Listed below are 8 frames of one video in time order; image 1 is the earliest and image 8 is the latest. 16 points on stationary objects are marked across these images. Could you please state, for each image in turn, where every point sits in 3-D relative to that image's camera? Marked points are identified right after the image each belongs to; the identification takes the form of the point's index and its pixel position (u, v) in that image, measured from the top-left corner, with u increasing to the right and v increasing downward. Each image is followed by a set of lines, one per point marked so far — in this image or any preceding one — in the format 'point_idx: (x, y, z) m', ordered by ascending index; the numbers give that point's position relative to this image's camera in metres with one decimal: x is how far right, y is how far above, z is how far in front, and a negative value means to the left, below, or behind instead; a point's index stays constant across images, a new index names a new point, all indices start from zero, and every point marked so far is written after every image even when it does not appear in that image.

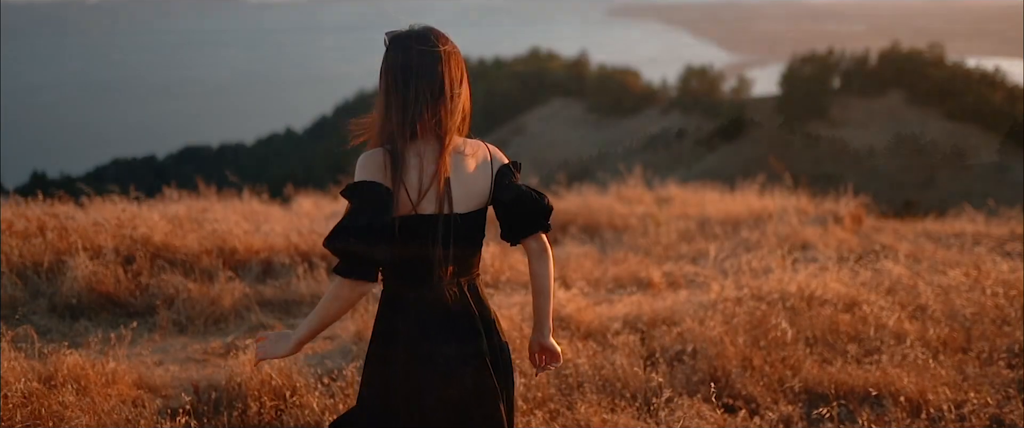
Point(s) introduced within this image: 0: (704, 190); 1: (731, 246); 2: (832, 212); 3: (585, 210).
0: (+2.7, +0.3, +12.2) m
1: (+1.9, -0.3, +7.2) m
2: (+3.2, 0.0, +8.7) m
3: (+0.8, +0.1, +8.8) m
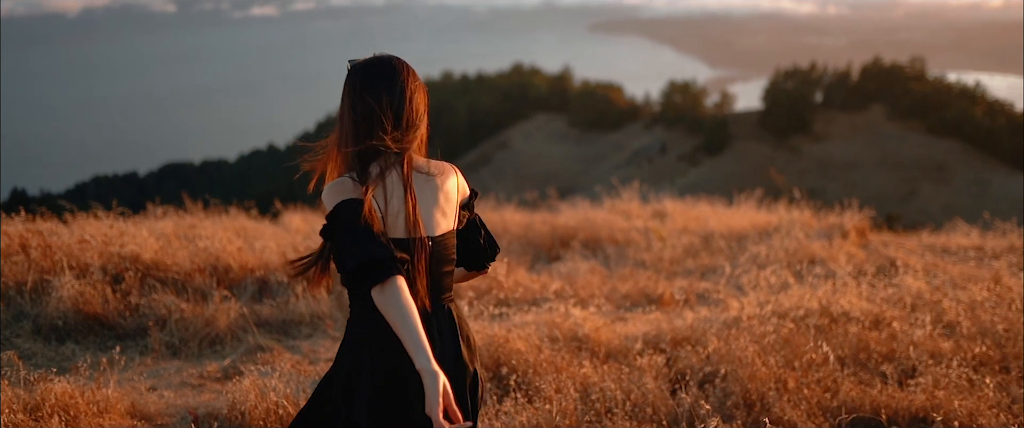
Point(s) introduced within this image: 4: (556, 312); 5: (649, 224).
0: (+2.6, +0.1, +12.0) m
1: (+1.9, -0.4, +7.1) m
2: (+3.2, -0.1, +8.6) m
3: (+0.7, -0.1, +8.6) m
4: (+0.3, -0.6, +5.2) m
5: (+1.5, -0.1, +9.5) m
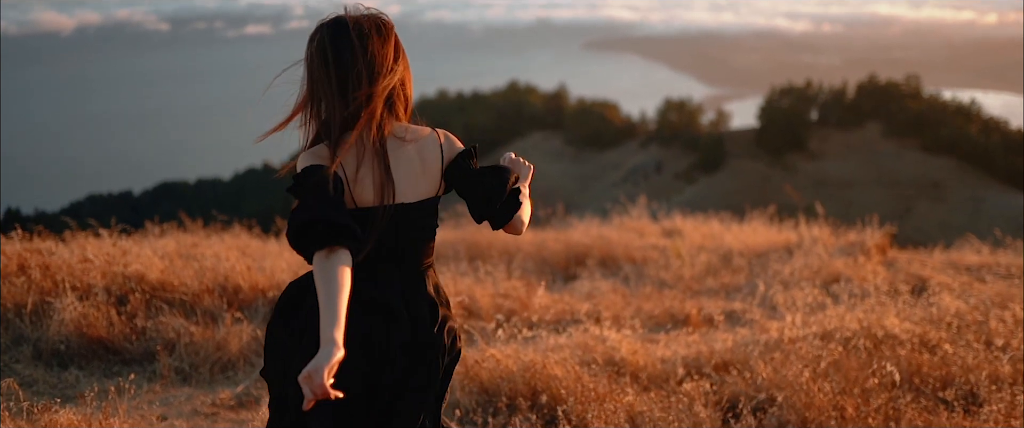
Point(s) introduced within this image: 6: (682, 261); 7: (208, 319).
0: (+2.7, -0.1, +11.8) m
1: (+2.0, -0.5, +6.8) m
2: (+3.3, -0.3, +8.4) m
3: (+0.9, -0.3, +8.4) m
4: (+0.4, -0.7, +5.0) m
5: (+1.6, -0.3, +9.3) m
6: (+1.6, -0.4, +7.8) m
7: (-2.0, -0.7, +5.6) m
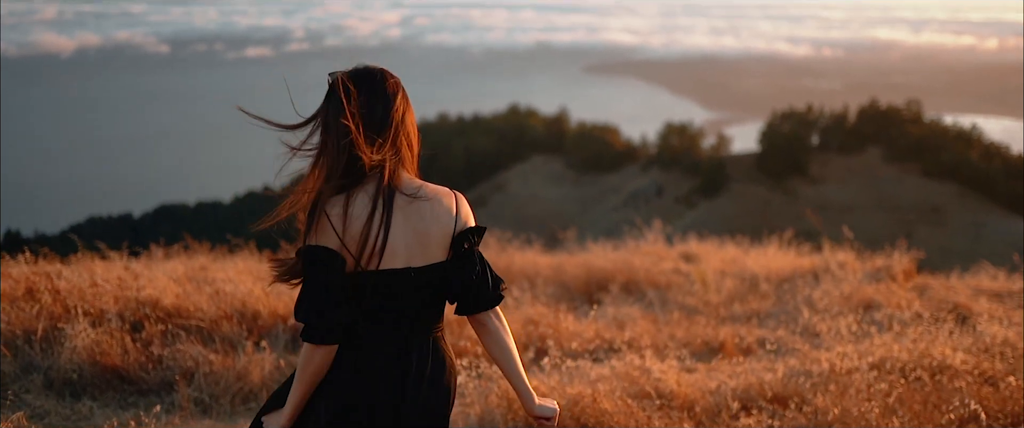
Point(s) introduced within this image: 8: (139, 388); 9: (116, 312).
0: (+2.9, -0.4, +11.6) m
1: (+2.2, -0.7, +6.6) m
2: (+3.5, -0.5, +8.1) m
3: (+1.0, -0.5, +8.1) m
4: (+0.6, -0.8, +4.8) m
5: (+1.8, -0.5, +9.1) m
6: (+1.7, -0.6, +7.6) m
7: (-1.8, -0.8, +5.4) m
8: (-2.1, -1.0, +4.9) m
9: (-2.5, -0.6, +5.5) m
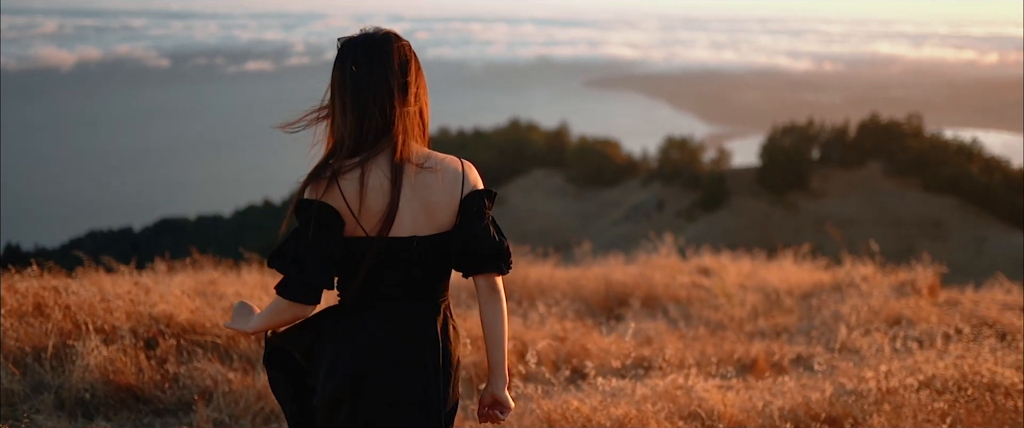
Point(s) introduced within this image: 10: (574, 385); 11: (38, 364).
0: (+3.0, -0.6, +11.4) m
1: (+2.3, -0.8, +6.4) m
2: (+3.7, -0.6, +8.0) m
3: (+1.2, -0.6, +8.0) m
4: (+0.8, -0.9, +4.6) m
5: (+1.9, -0.7, +8.9) m
6: (+1.9, -0.7, +7.4) m
7: (-1.6, -0.9, +5.2) m
8: (-2.0, -1.1, +4.7) m
9: (-2.4, -0.7, +5.3) m
10: (+0.3, -0.9, +4.7) m
11: (-2.7, -0.9, +4.9) m
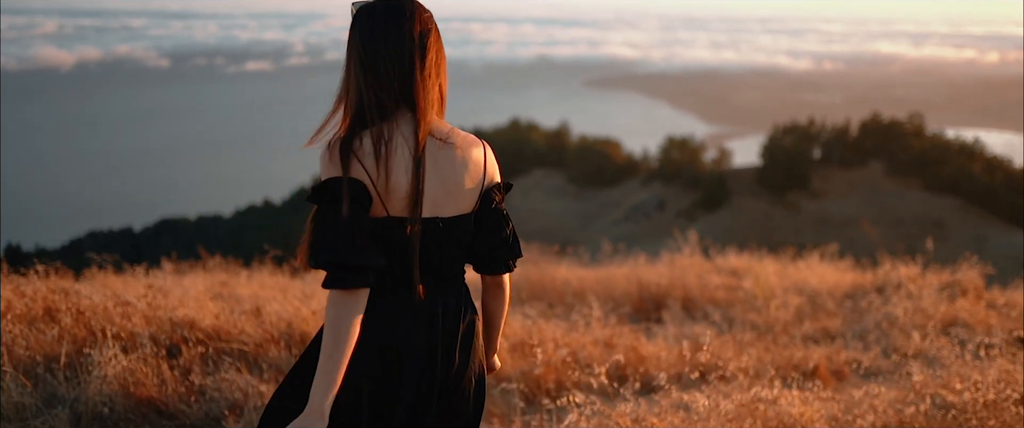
0: (+3.2, -0.6, +11.0) m
1: (+2.6, -0.8, +6.1) m
2: (+3.9, -0.6, +7.6) m
3: (+1.4, -0.6, +7.6) m
4: (+1.0, -0.9, +4.2) m
5: (+2.2, -0.7, +8.5) m
6: (+2.1, -0.7, +7.0) m
7: (-1.4, -0.9, +4.8) m
8: (-1.7, -1.0, +4.4) m
9: (-2.1, -0.7, +4.9) m
10: (+0.6, -0.9, +4.4) m
11: (-2.4, -0.8, +4.5) m
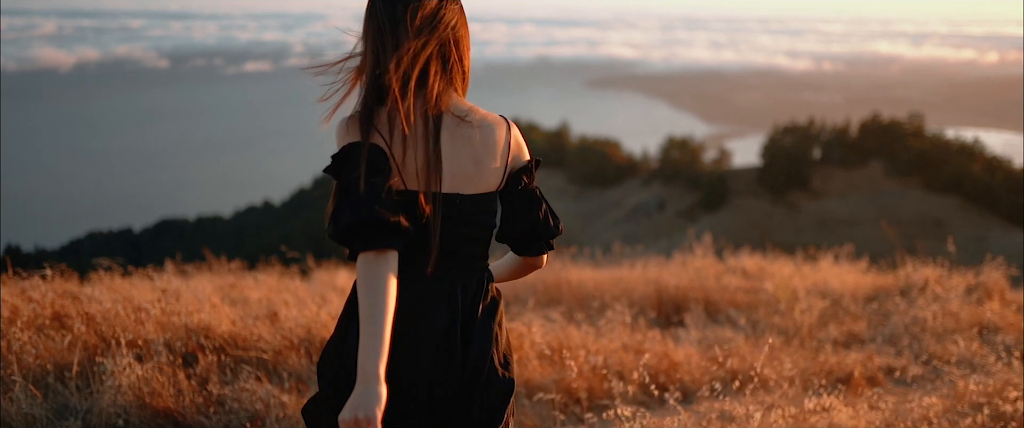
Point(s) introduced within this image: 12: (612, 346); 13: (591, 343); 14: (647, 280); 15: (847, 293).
0: (+3.4, -0.6, +10.9) m
1: (+2.7, -0.8, +5.9) m
2: (+4.1, -0.6, +7.5) m
3: (+1.6, -0.6, +7.4) m
4: (+1.2, -0.9, +4.1) m
5: (+2.3, -0.7, +8.4) m
6: (+2.3, -0.7, +6.9) m
7: (-1.2, -0.9, +4.6) m
8: (-1.6, -1.0, +4.2) m
9: (-2.0, -0.7, +4.8) m
10: (+0.7, -0.9, +4.2) m
11: (-2.3, -0.9, +4.4) m
12: (+0.6, -0.8, +5.1) m
13: (+0.5, -0.8, +5.1) m
14: (+1.2, -0.6, +7.8) m
15: (+2.9, -0.7, +7.5) m
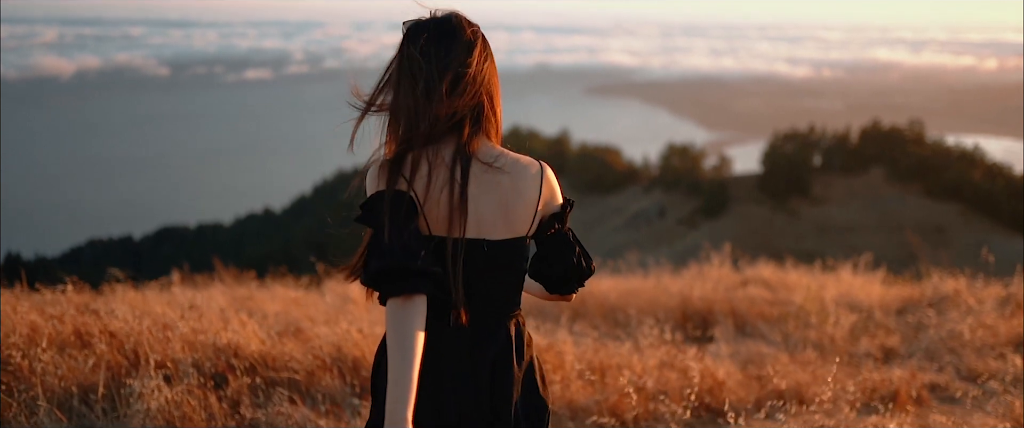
0: (+3.5, -0.7, +10.7) m
1: (+2.9, -0.9, +5.8) m
2: (+4.2, -0.7, +7.3) m
3: (+1.8, -0.7, +7.3) m
4: (+1.4, -0.9, +3.9) m
5: (+2.5, -0.8, +8.2) m
6: (+2.5, -0.8, +6.7) m
7: (-1.0, -1.0, +4.5) m
8: (-1.4, -1.1, +4.0) m
9: (-1.8, -0.8, +4.6) m
10: (+0.9, -1.0, +4.0) m
11: (-2.1, -0.9, +4.2) m
12: (+0.8, -0.8, +4.9) m
13: (+0.6, -0.8, +5.0) m
14: (+1.4, -0.7, +7.6) m
15: (+3.1, -0.8, +7.4) m
